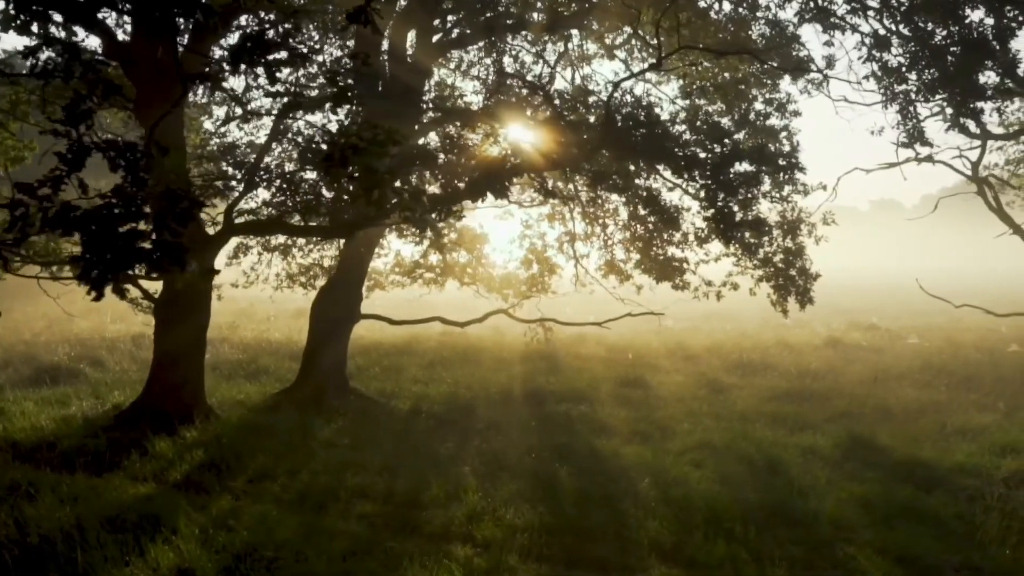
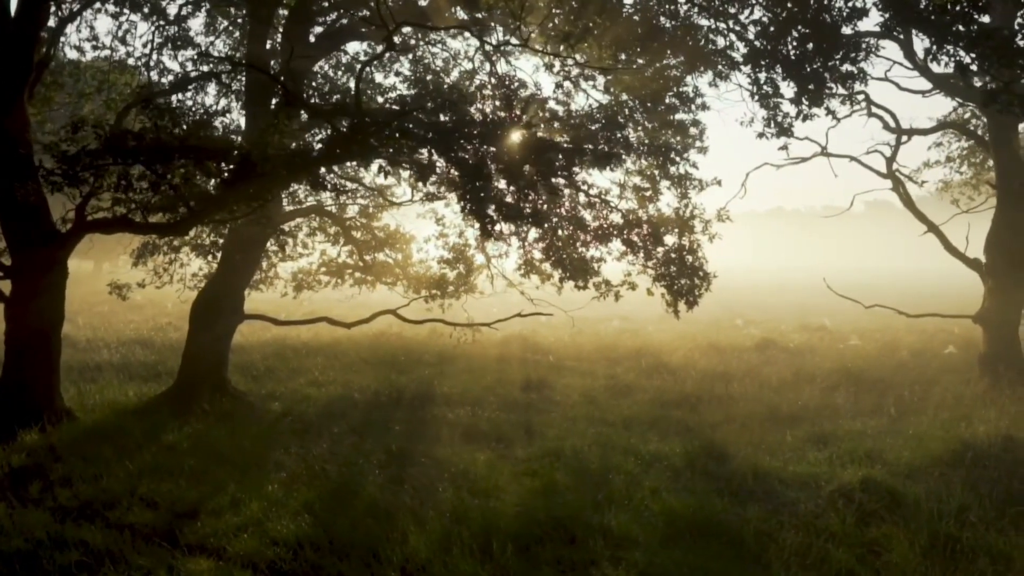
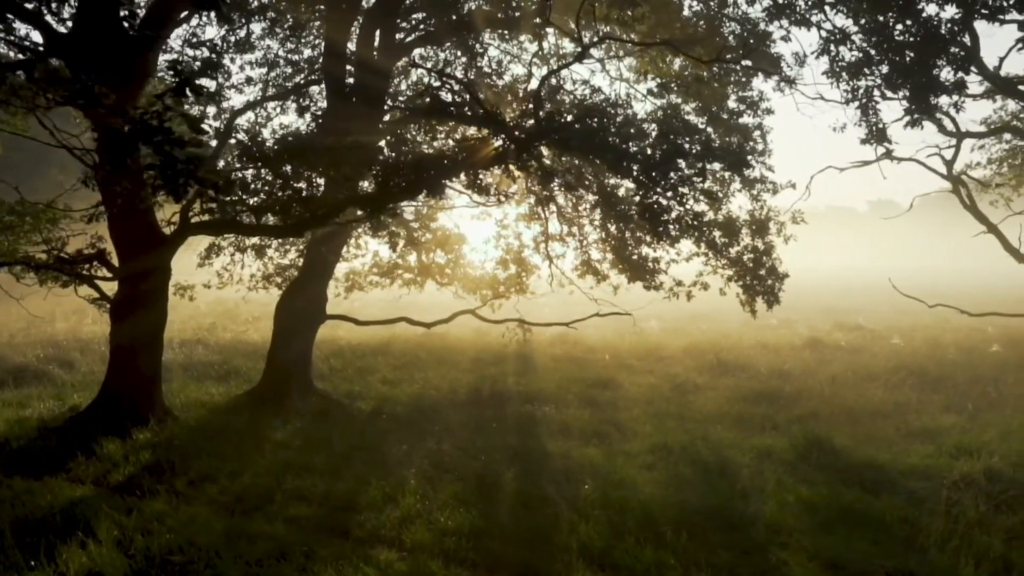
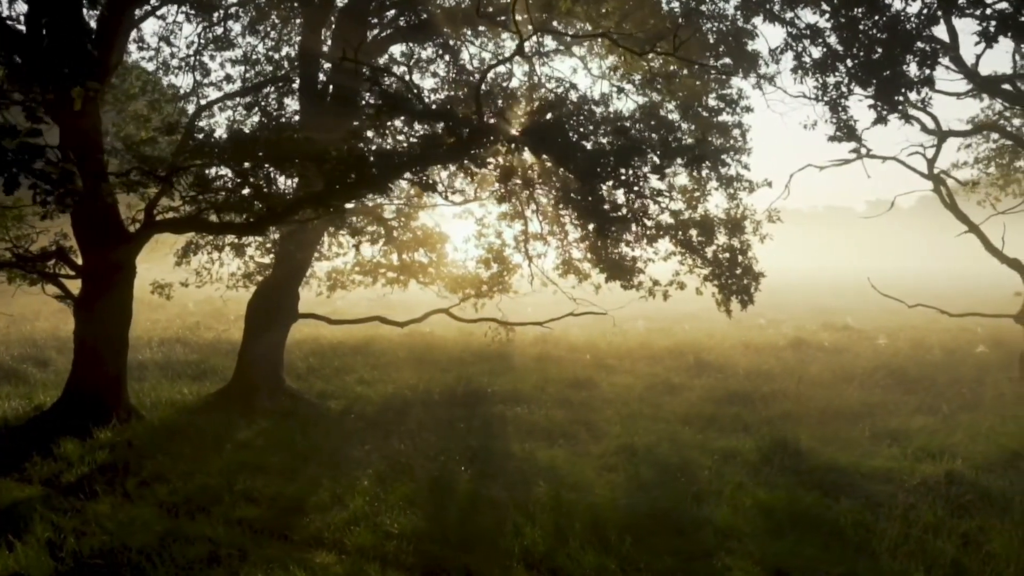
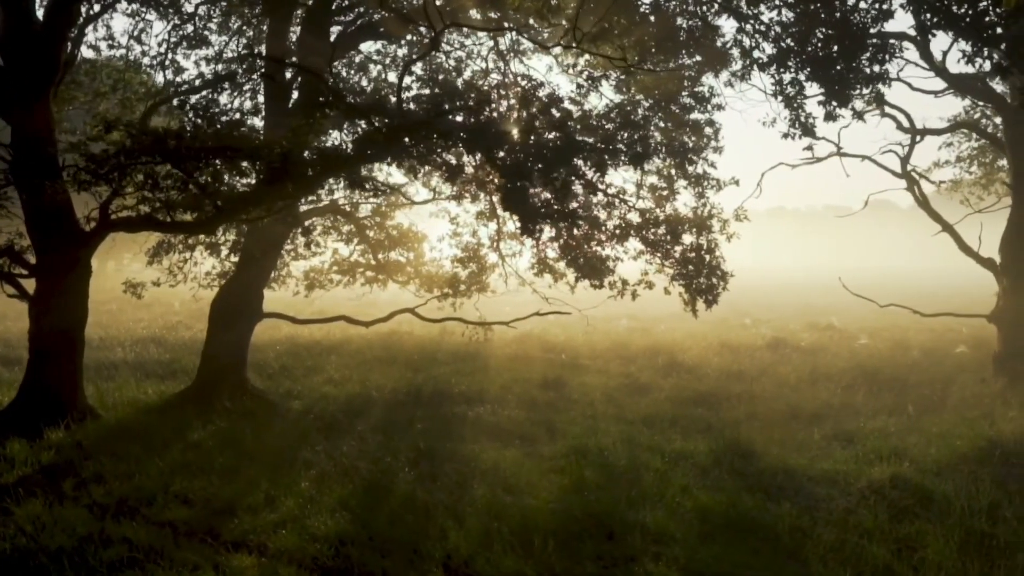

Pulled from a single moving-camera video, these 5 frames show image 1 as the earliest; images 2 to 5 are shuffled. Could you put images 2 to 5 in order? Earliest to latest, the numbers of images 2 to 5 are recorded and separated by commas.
3, 4, 5, 2
